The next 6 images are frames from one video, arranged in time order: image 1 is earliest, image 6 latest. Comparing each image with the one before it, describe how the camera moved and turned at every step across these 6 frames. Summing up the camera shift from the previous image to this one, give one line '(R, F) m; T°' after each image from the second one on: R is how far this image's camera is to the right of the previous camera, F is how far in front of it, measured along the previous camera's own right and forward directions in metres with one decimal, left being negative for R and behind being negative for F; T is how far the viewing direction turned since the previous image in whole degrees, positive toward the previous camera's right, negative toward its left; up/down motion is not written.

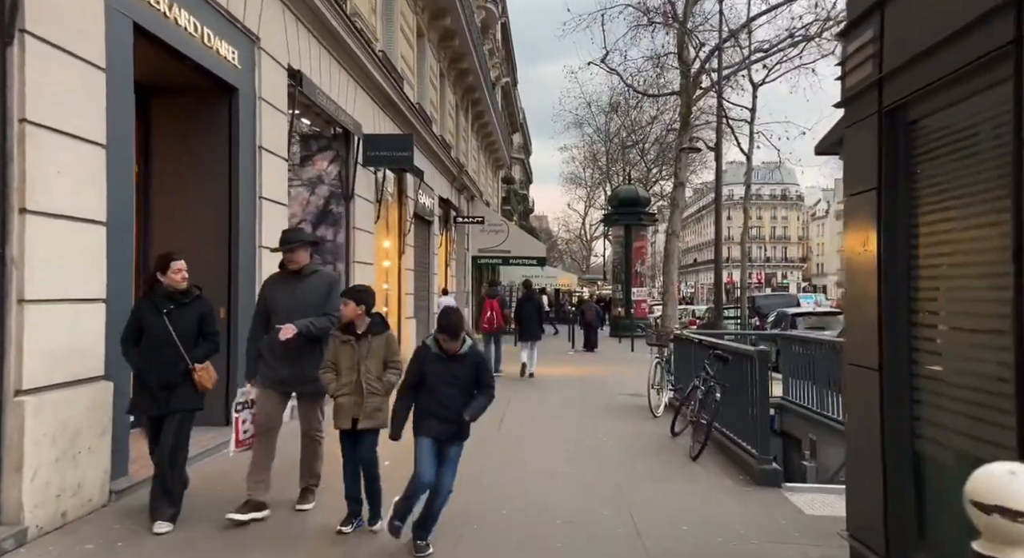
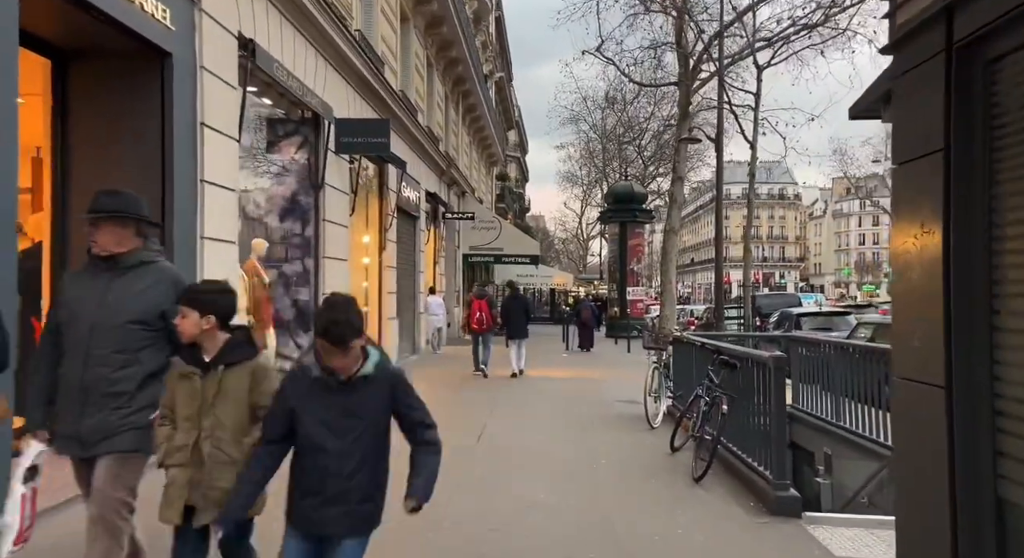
(+0.2, +0.9) m; 0°
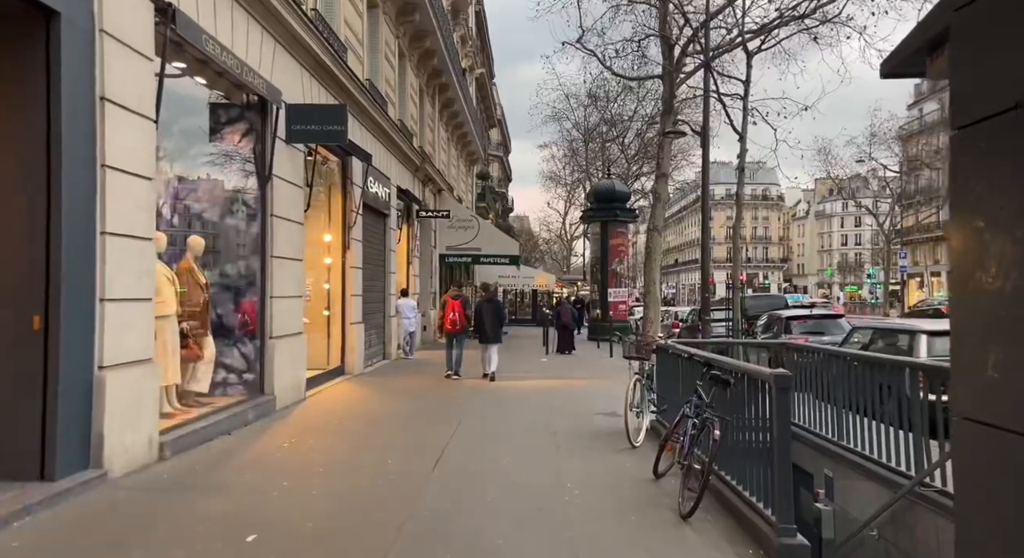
(+0.2, +0.9) m; +1°
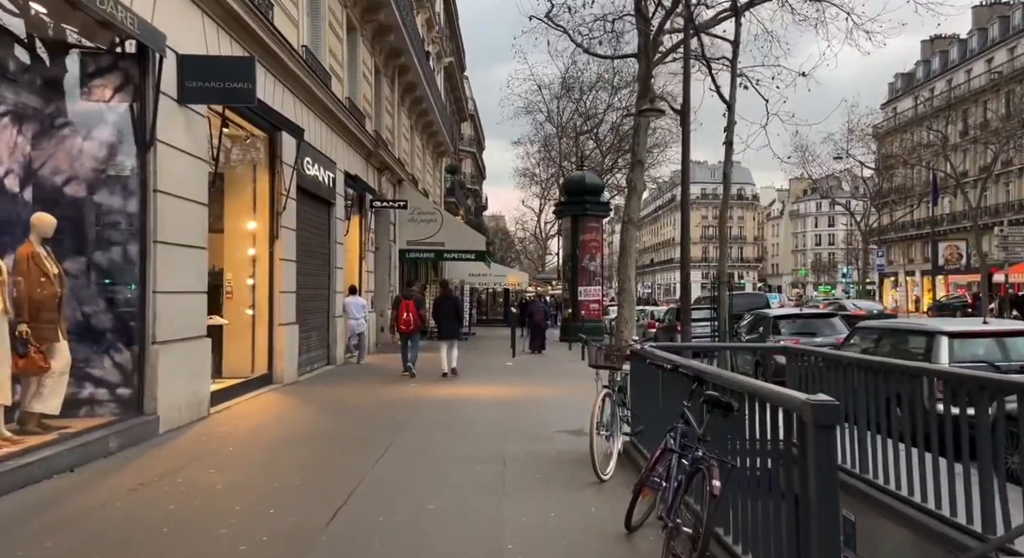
(+0.3, +1.7) m; +2°
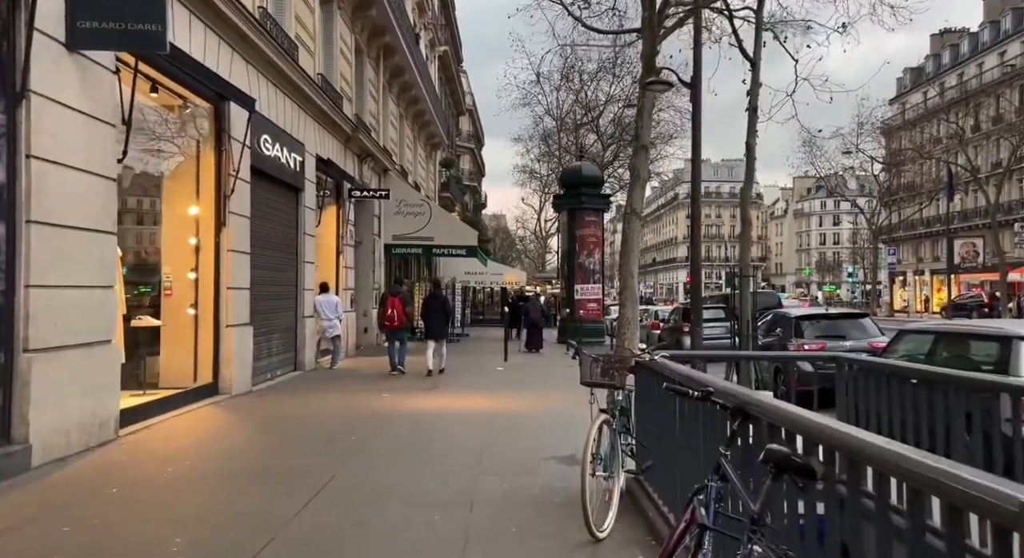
(+0.2, +1.6) m; 0°
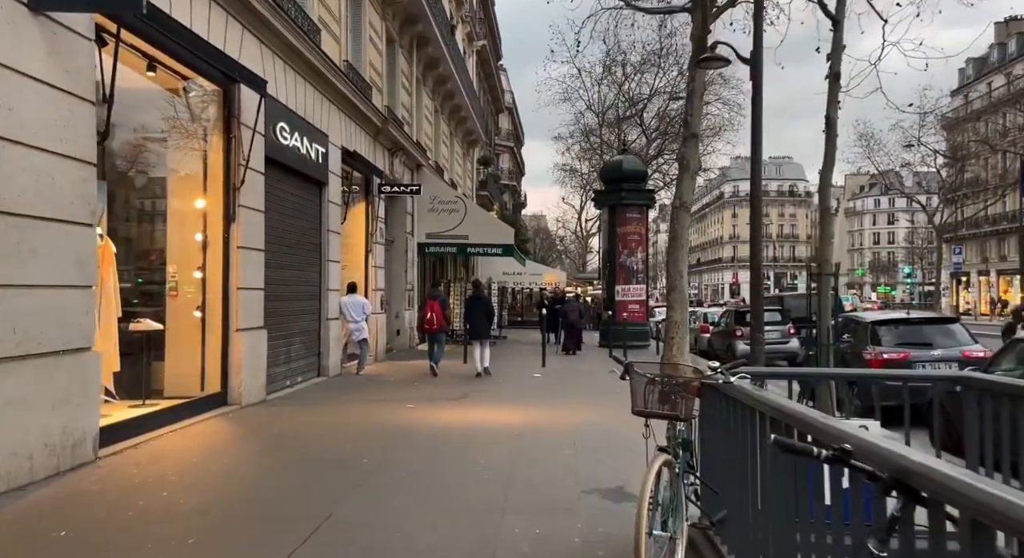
(0.0, +1.1) m; -3°
